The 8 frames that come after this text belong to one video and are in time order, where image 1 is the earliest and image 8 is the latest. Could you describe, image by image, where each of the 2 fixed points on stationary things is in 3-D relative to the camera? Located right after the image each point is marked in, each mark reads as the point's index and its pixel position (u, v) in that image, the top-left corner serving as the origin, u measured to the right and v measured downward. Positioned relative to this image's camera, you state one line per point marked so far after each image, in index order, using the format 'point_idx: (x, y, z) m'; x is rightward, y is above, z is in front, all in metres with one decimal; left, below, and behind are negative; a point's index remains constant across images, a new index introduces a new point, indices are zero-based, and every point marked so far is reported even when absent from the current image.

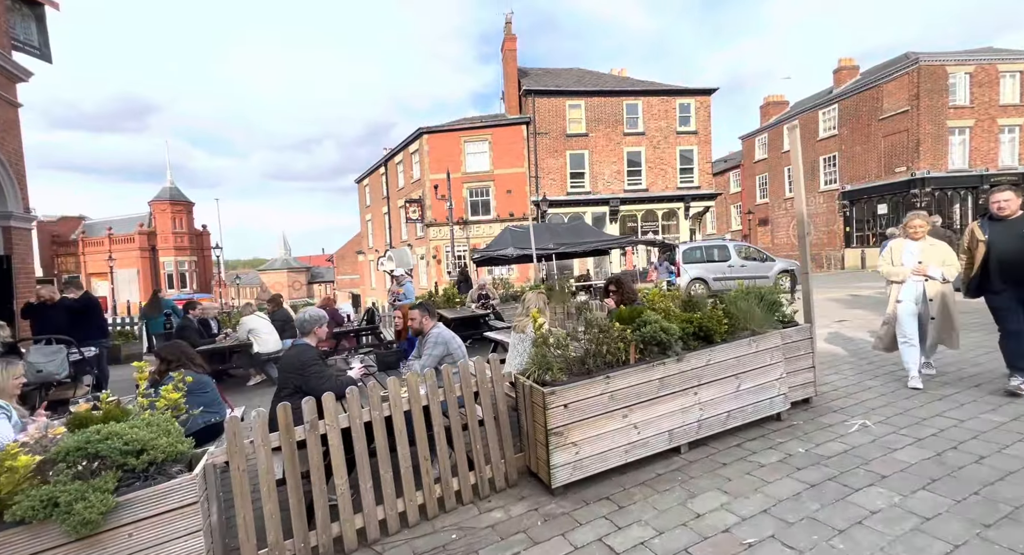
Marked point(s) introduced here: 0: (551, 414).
0: (+0.2, -0.8, +3.0) m
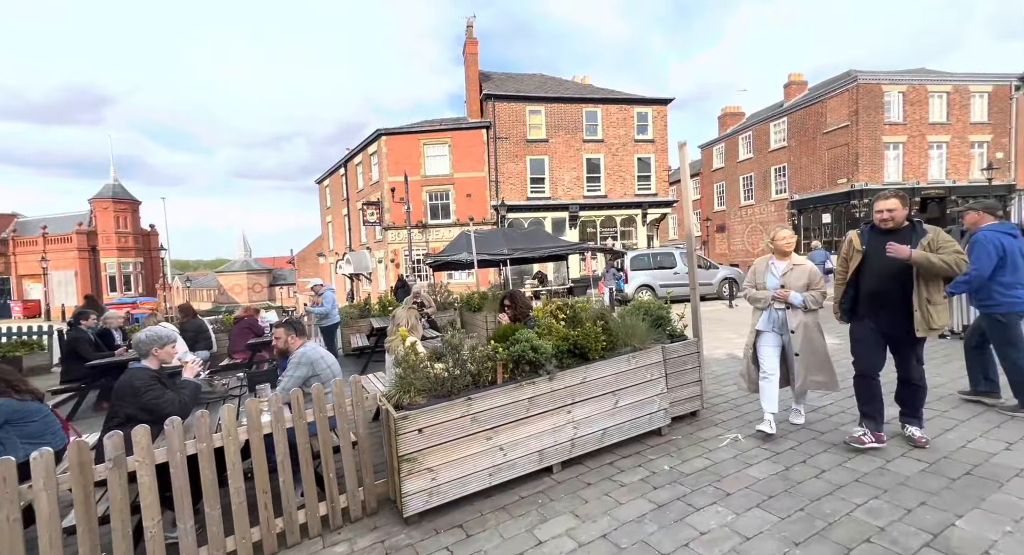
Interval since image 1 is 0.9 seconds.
0: (-0.6, -0.9, +2.9) m
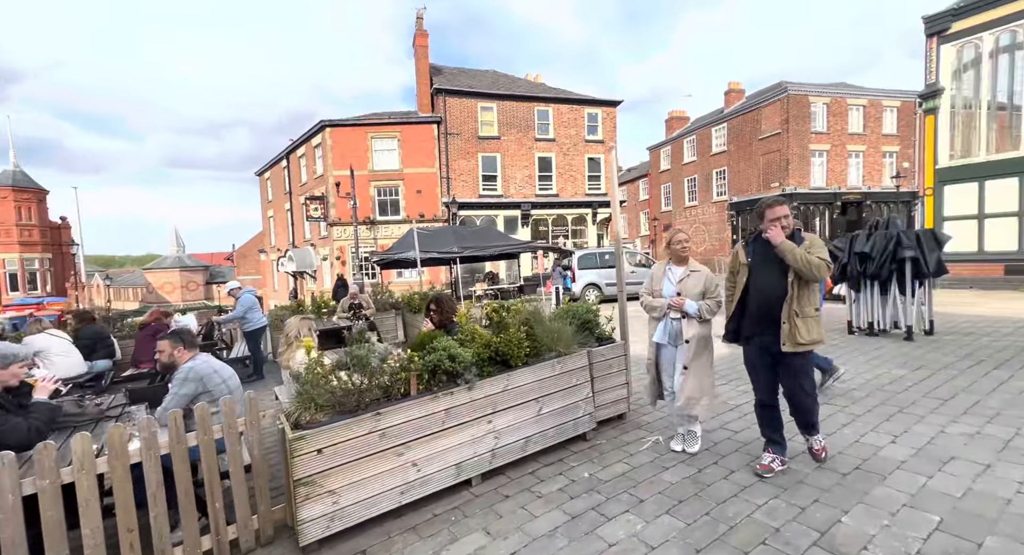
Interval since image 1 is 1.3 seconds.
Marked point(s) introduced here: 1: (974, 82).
0: (-1.1, -0.9, +2.7) m
1: (+12.4, +5.1, +14.2) m
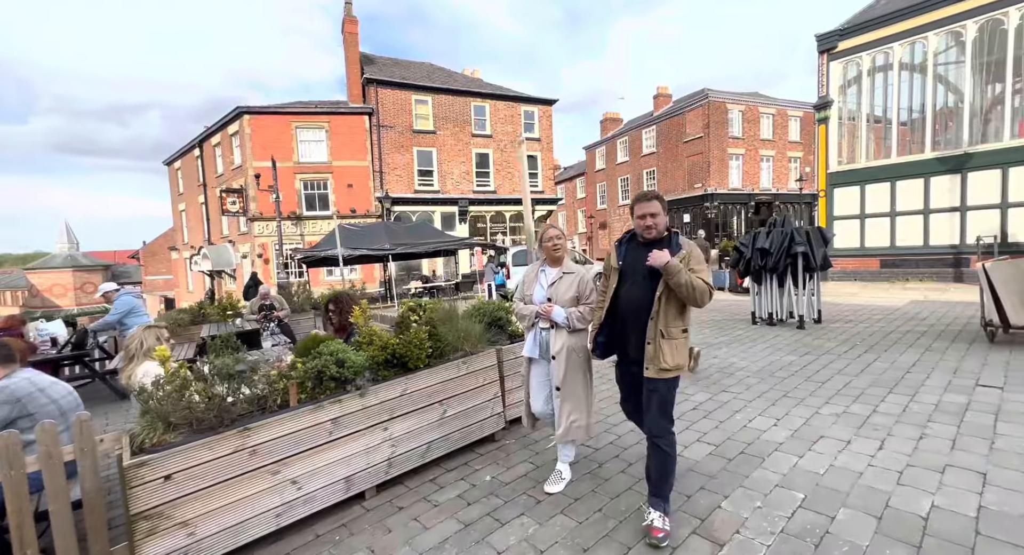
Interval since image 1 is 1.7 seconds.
0: (-1.6, -1.0, +2.4) m
1: (+10.2, +5.4, +15.4) m
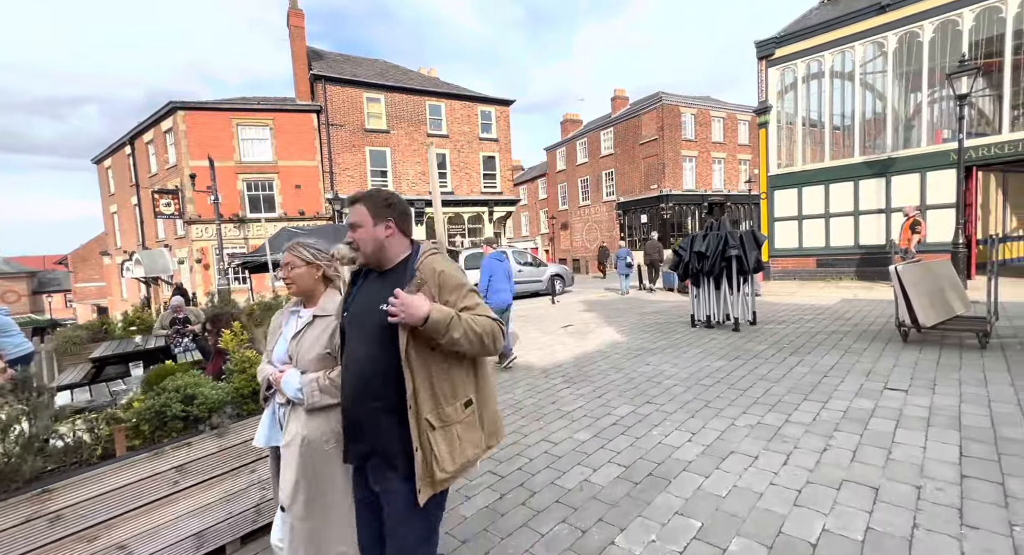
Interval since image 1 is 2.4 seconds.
0: (-2.3, -1.1, +1.9) m
1: (+8.5, +5.4, +15.8) m
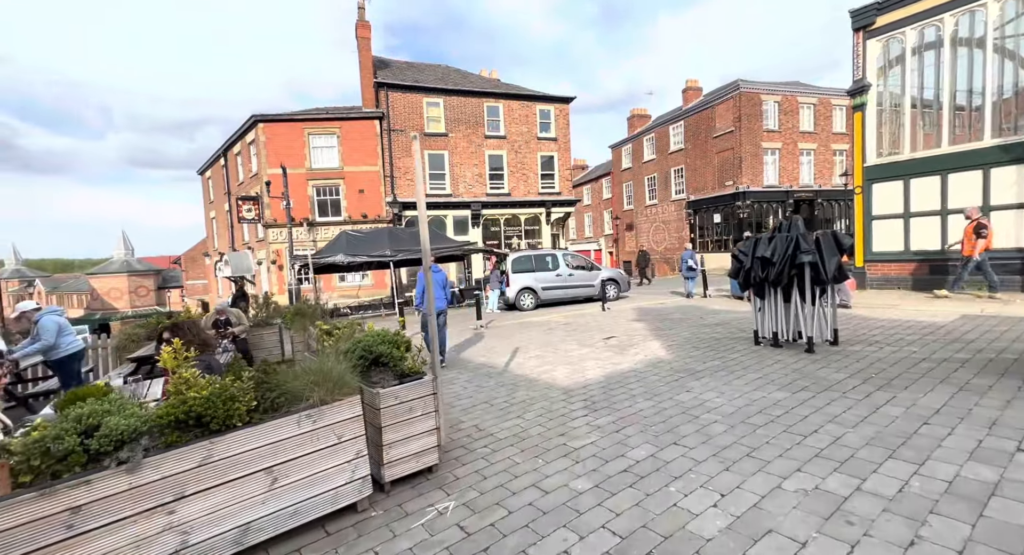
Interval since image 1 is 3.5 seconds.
0: (-2.8, -1.1, +1.4) m
1: (+9.9, +5.1, +13.6) m
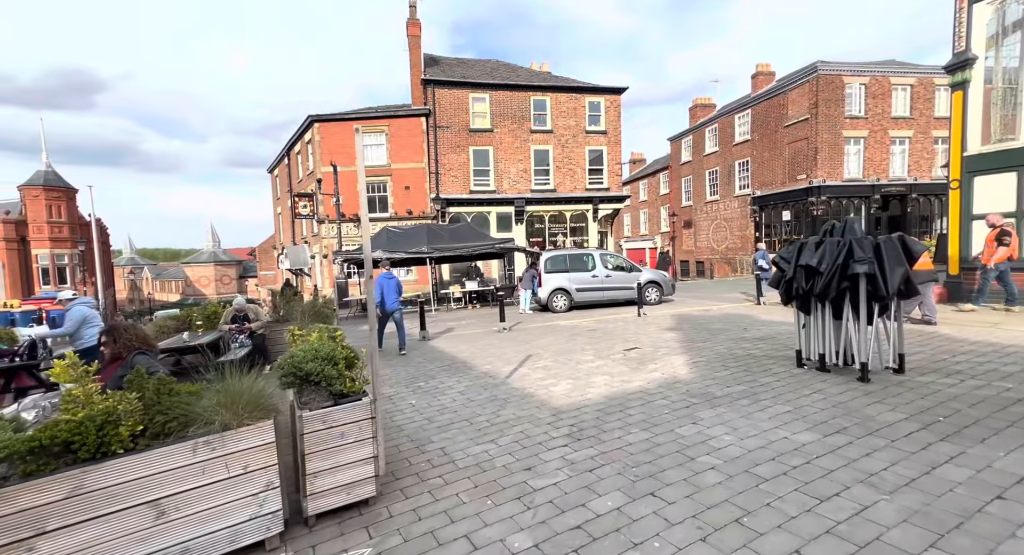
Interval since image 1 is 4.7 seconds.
0: (-3.6, -1.1, +1.2) m
1: (+10.8, +4.9, +11.5) m
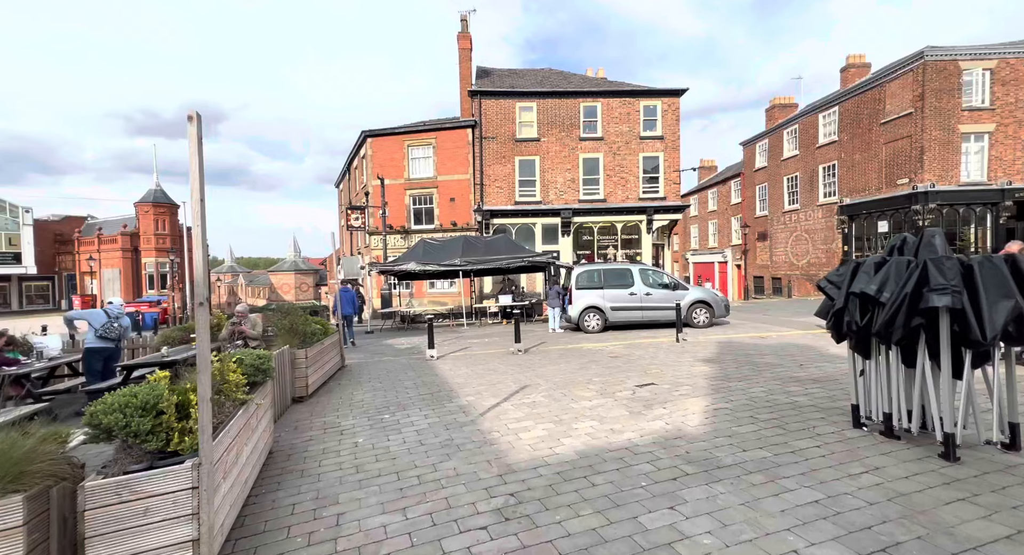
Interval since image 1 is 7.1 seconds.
0: (-4.7, -1.1, +0.6) m
1: (+11.2, +4.4, +8.8) m
